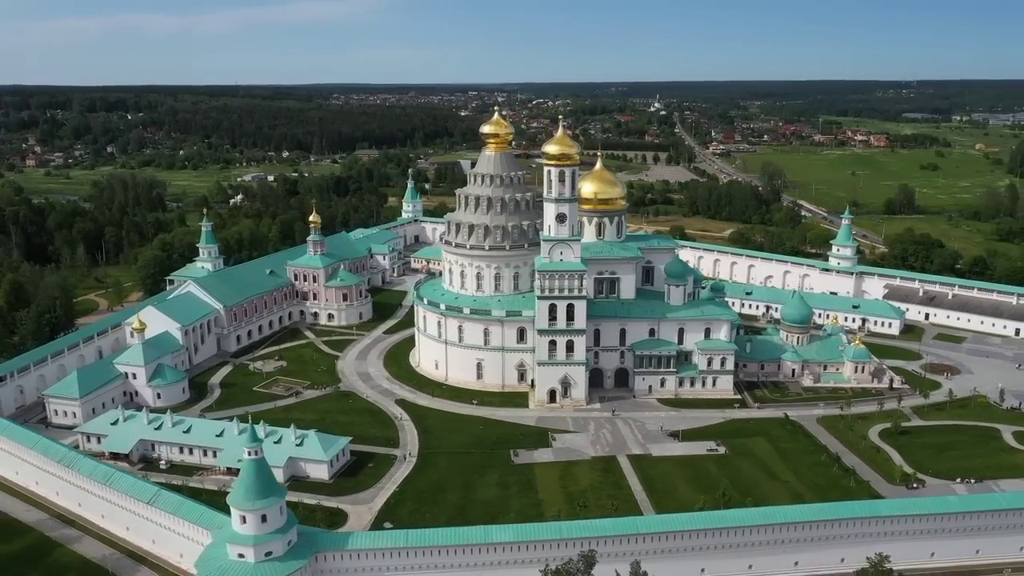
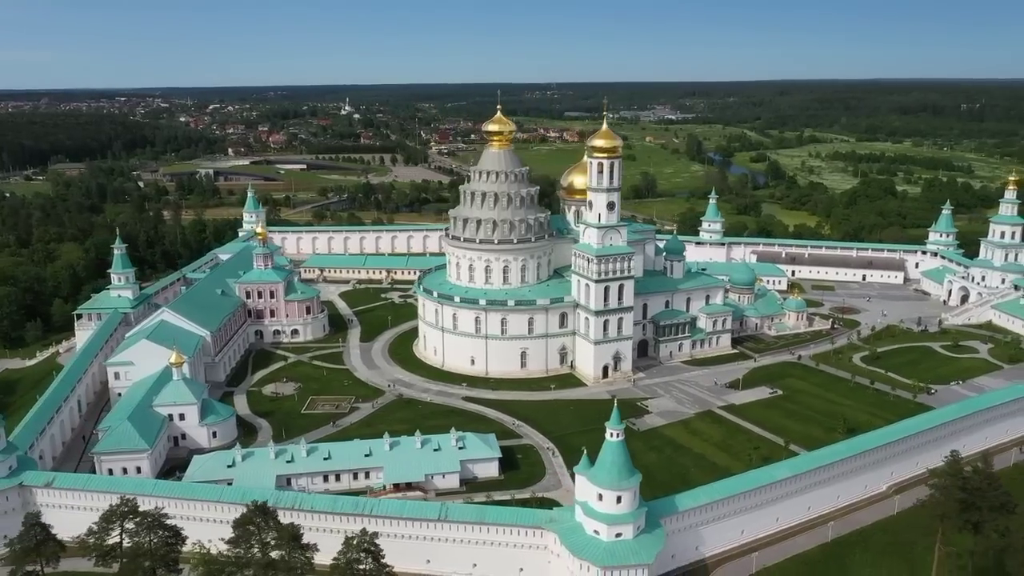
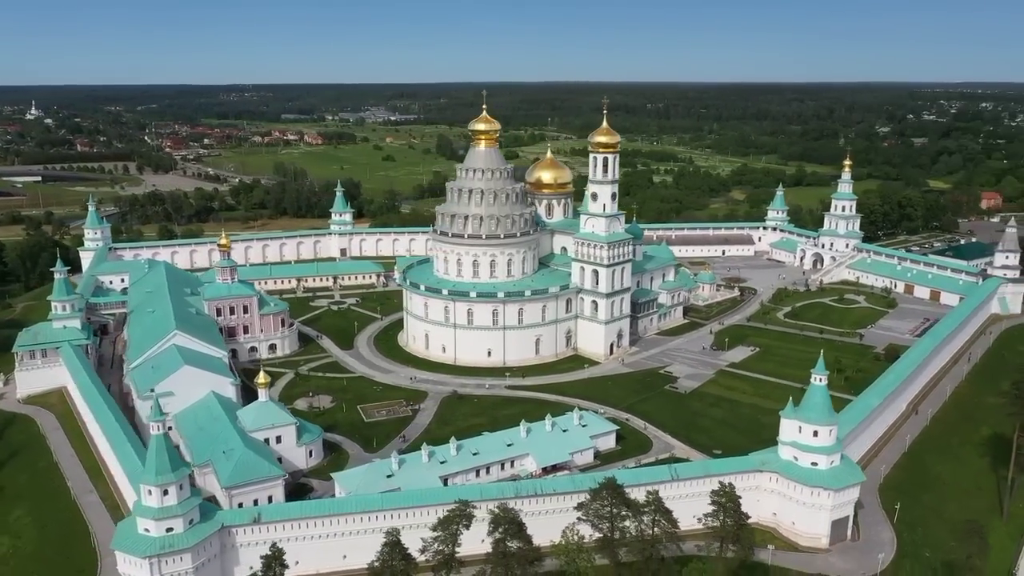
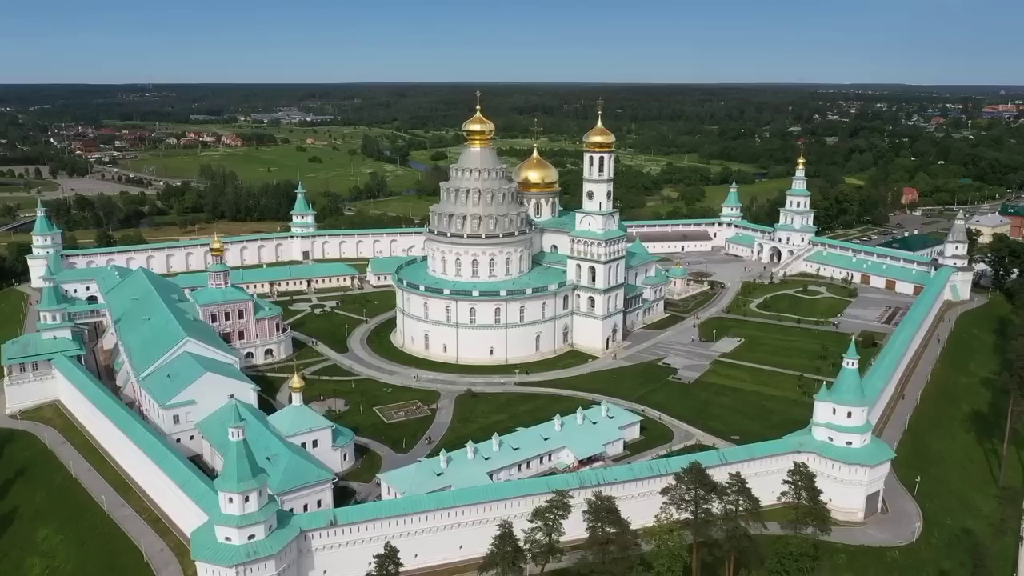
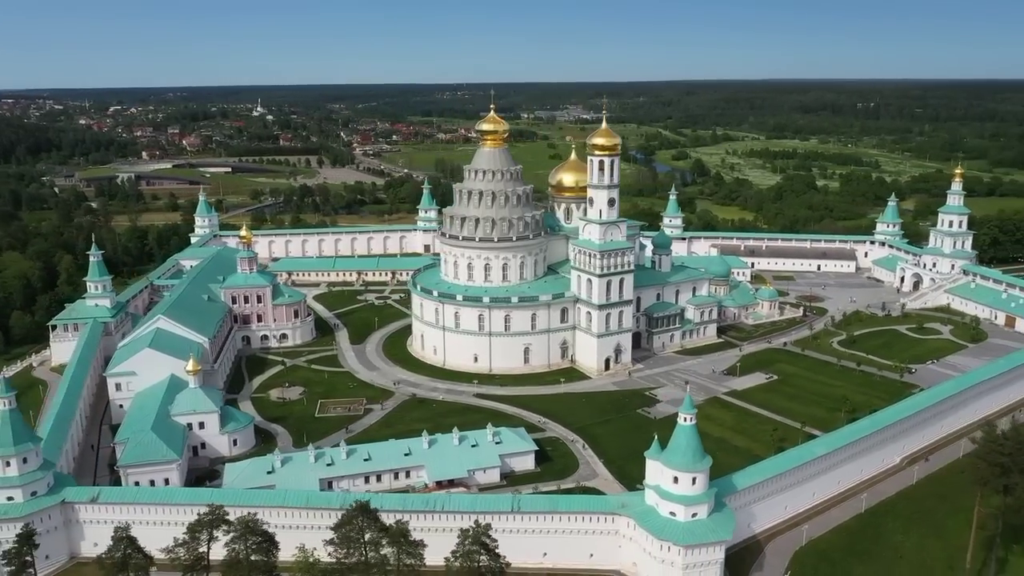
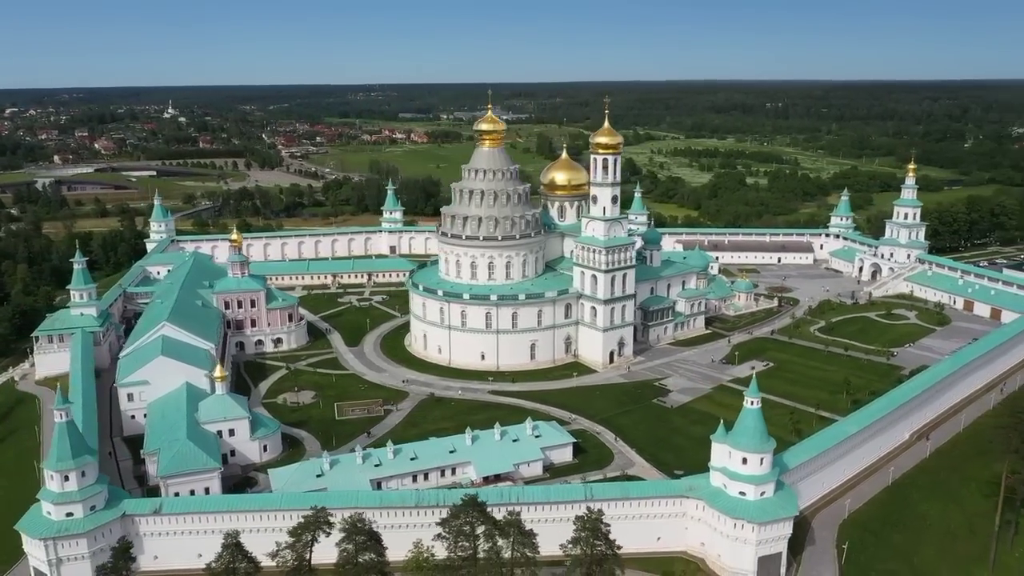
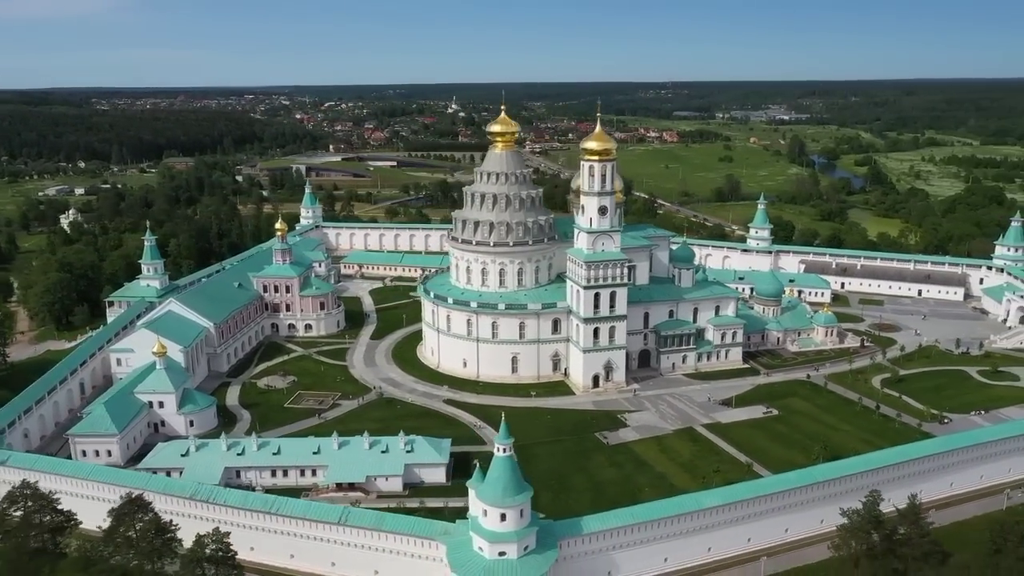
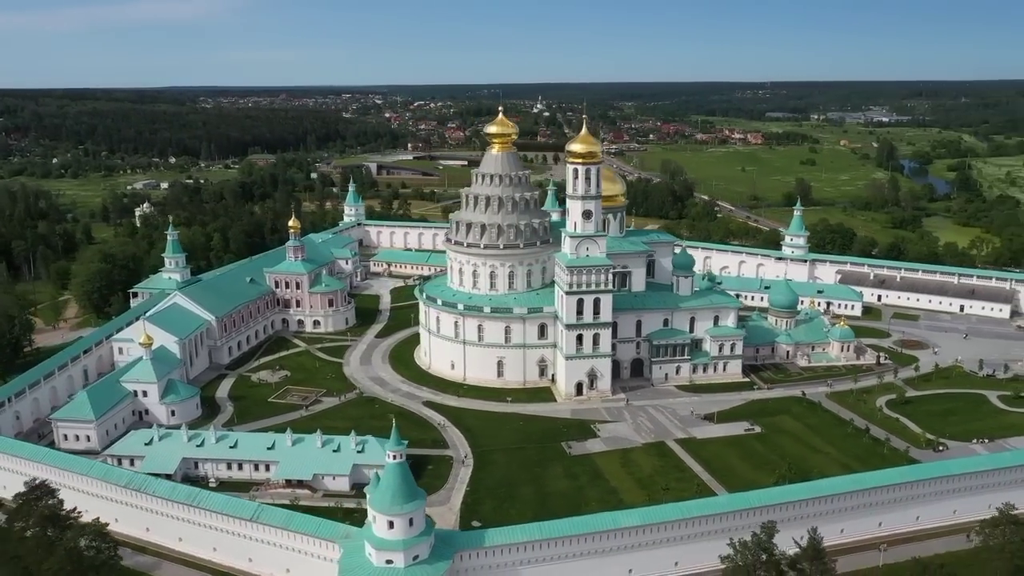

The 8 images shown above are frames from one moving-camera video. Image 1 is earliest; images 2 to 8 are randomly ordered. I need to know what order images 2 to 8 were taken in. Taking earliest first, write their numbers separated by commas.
8, 7, 2, 5, 6, 3, 4
